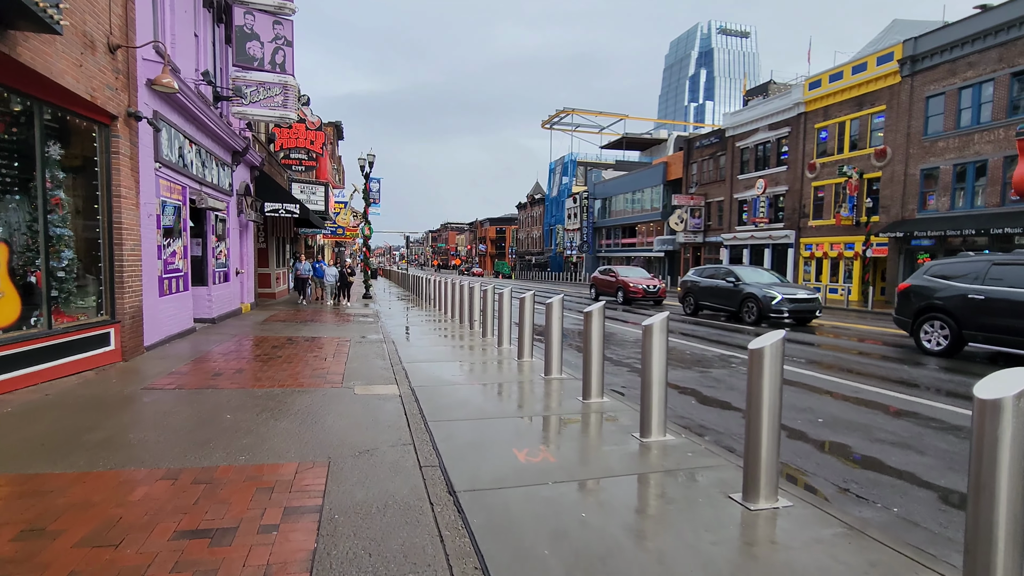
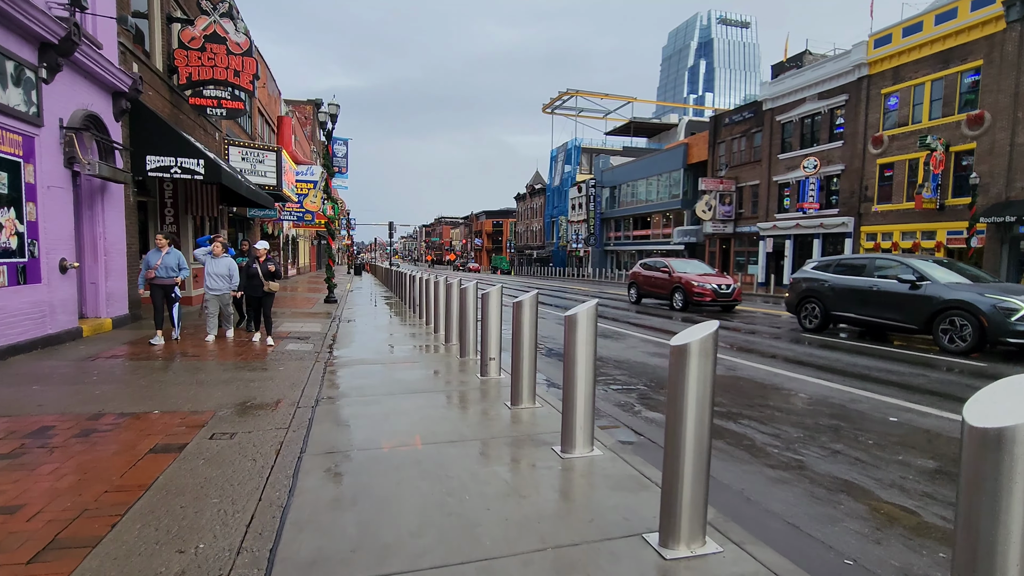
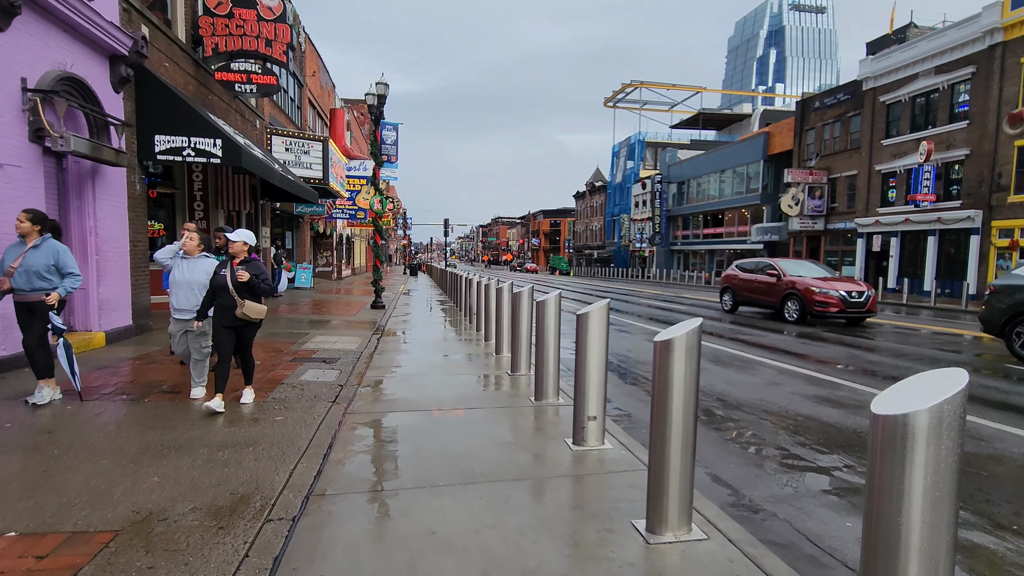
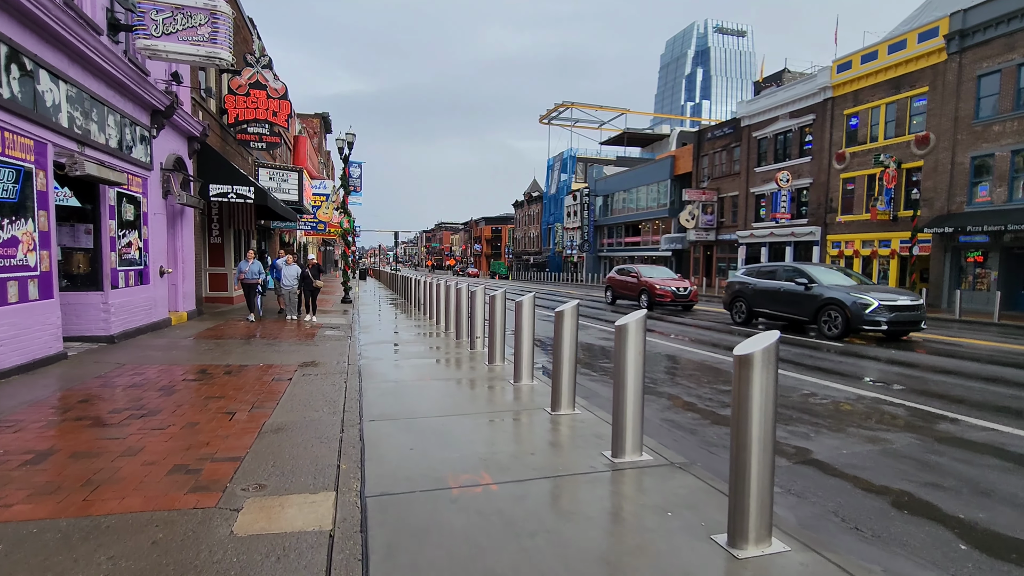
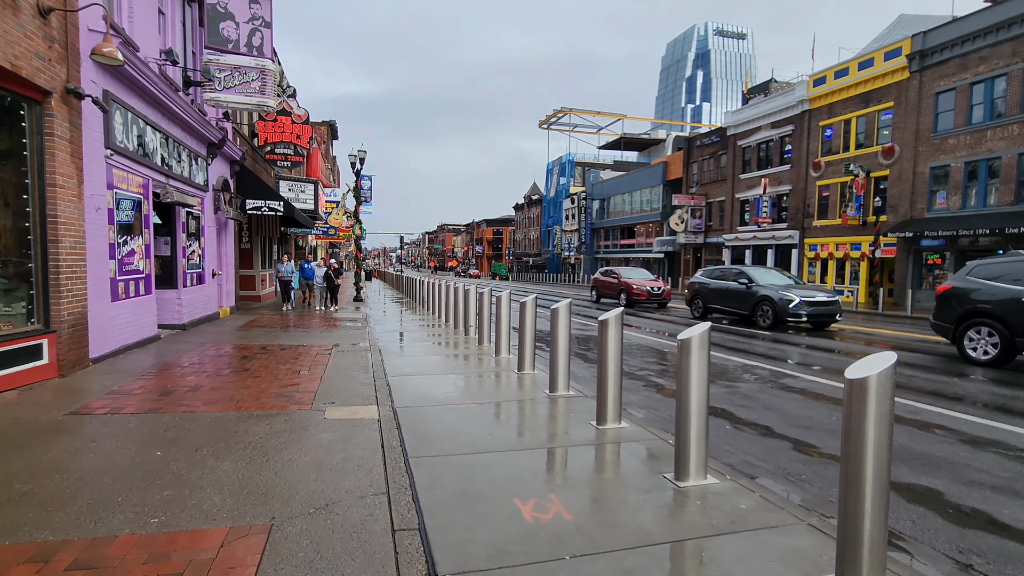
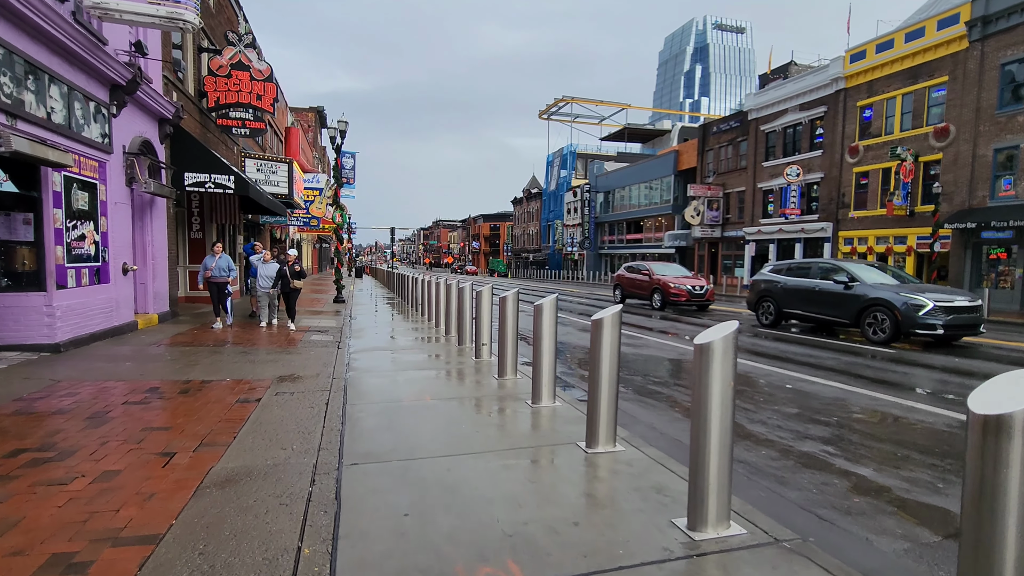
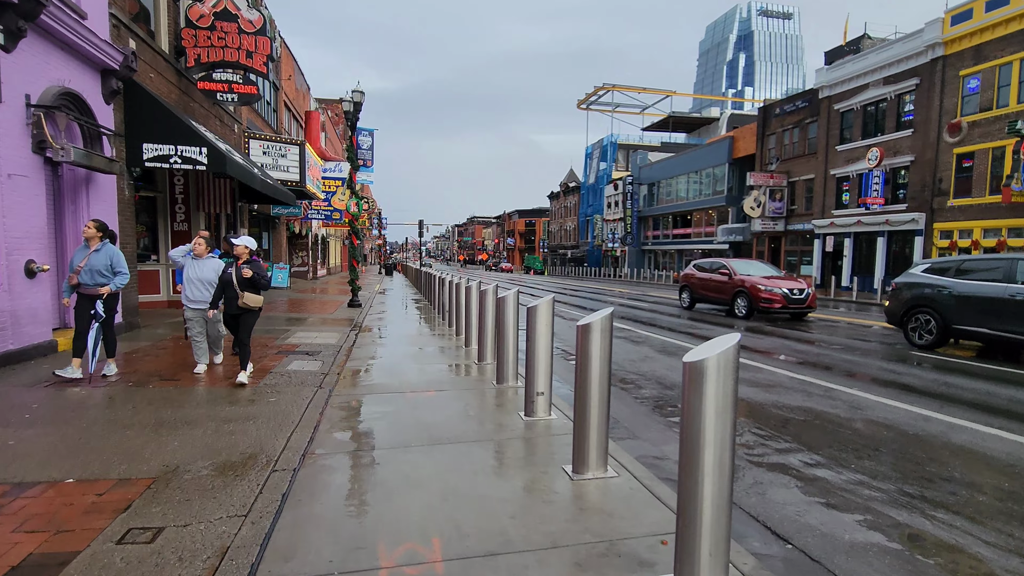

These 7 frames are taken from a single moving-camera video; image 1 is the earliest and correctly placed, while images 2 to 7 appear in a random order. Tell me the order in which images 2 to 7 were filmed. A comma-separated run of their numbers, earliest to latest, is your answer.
5, 4, 6, 2, 7, 3
